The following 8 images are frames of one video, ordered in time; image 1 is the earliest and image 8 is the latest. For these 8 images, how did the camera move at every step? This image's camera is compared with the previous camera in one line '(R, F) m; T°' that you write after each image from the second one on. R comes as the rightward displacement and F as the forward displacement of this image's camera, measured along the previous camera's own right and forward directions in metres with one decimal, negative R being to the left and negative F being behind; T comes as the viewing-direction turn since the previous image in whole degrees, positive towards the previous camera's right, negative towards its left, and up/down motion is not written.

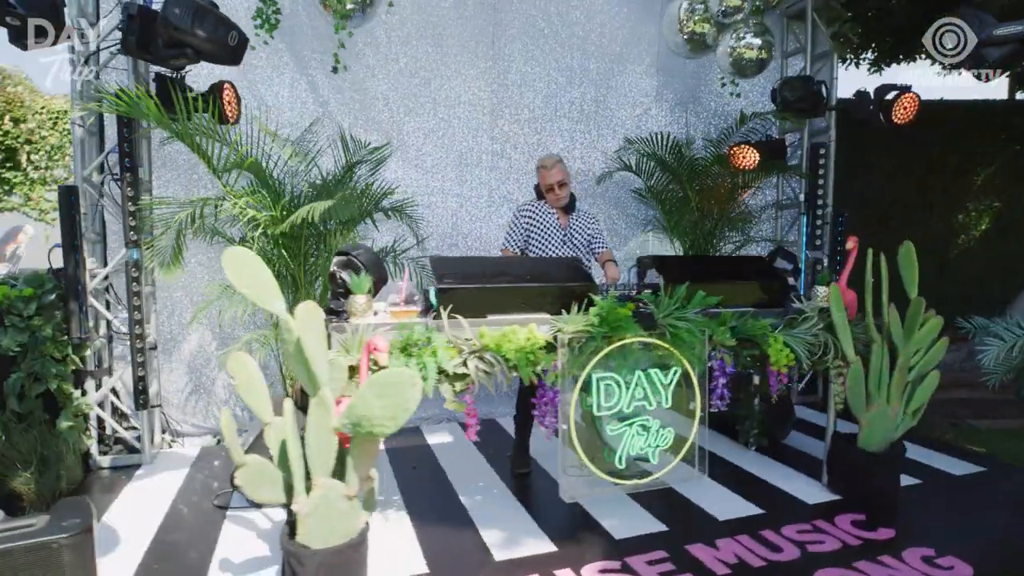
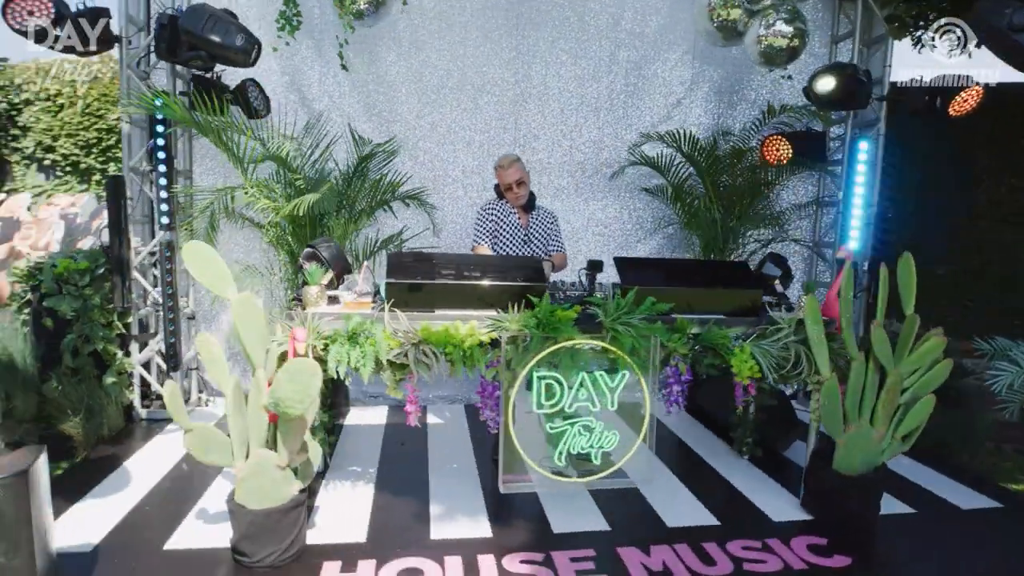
(+0.6, 0.0) m; -10°
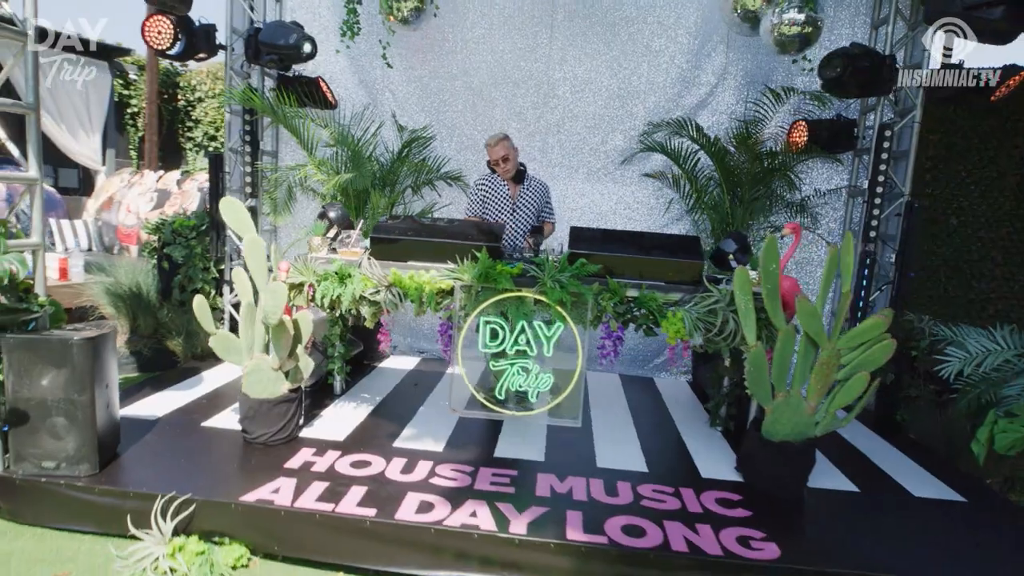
(+0.9, -0.3) m; -14°
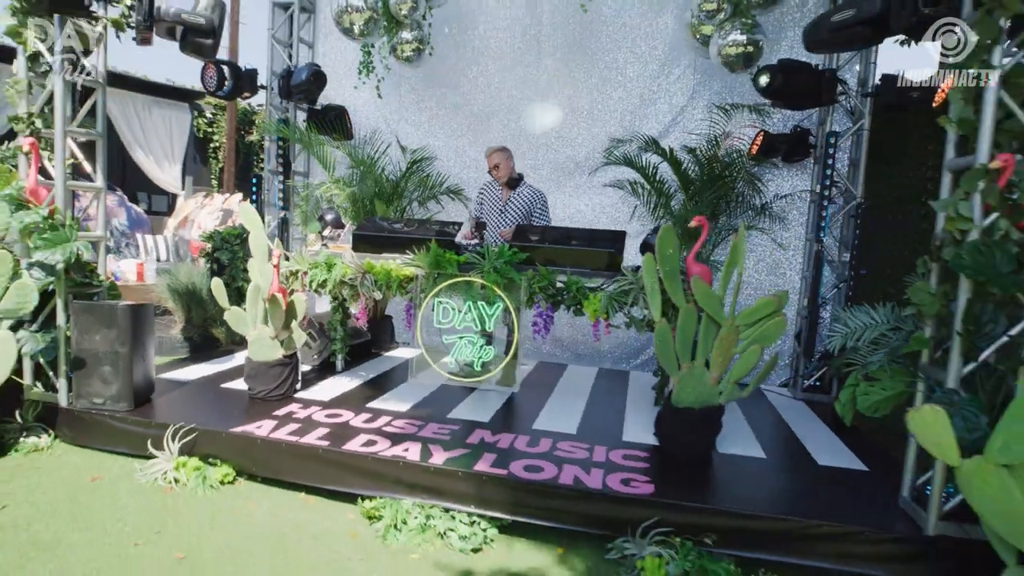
(+0.8, -0.5) m; -8°
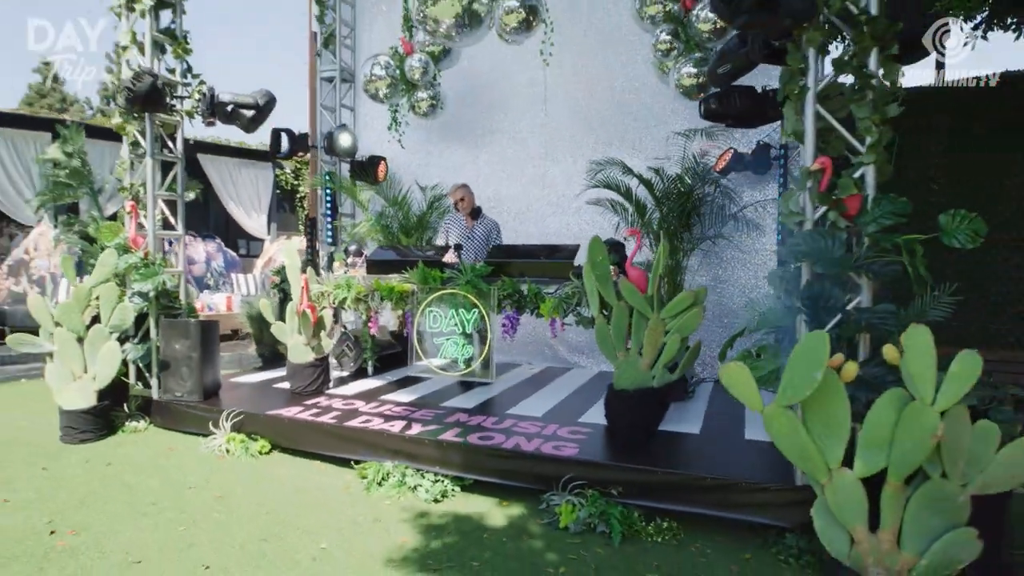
(+0.9, -0.6) m; -10°
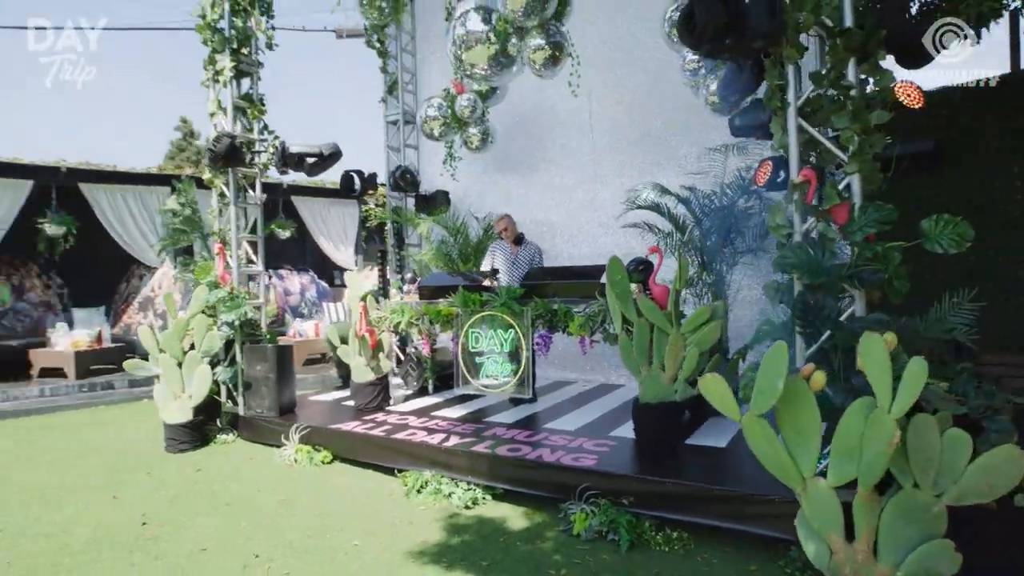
(+0.5, -0.2) m; -10°
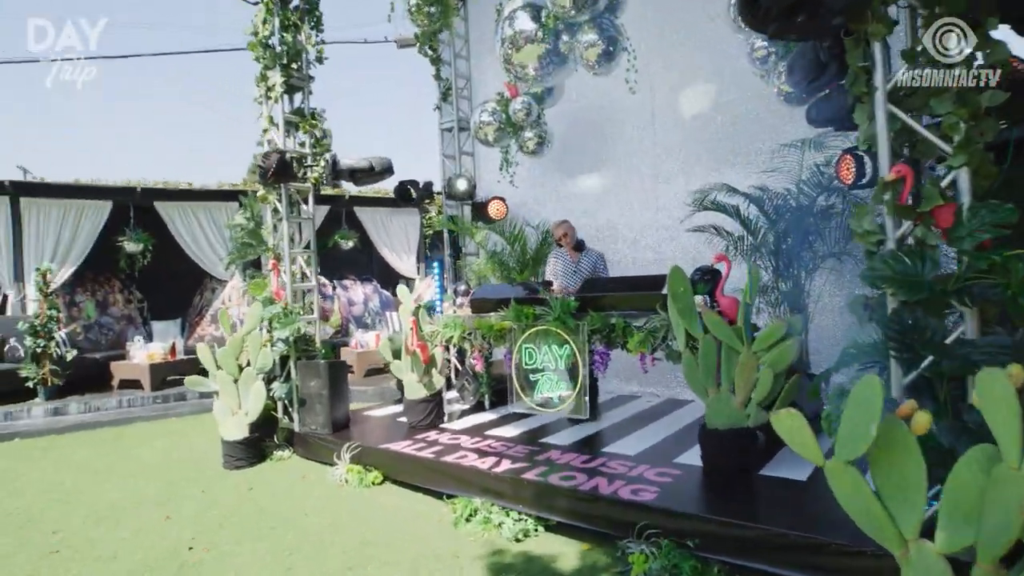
(+0.1, +0.3) m; -7°
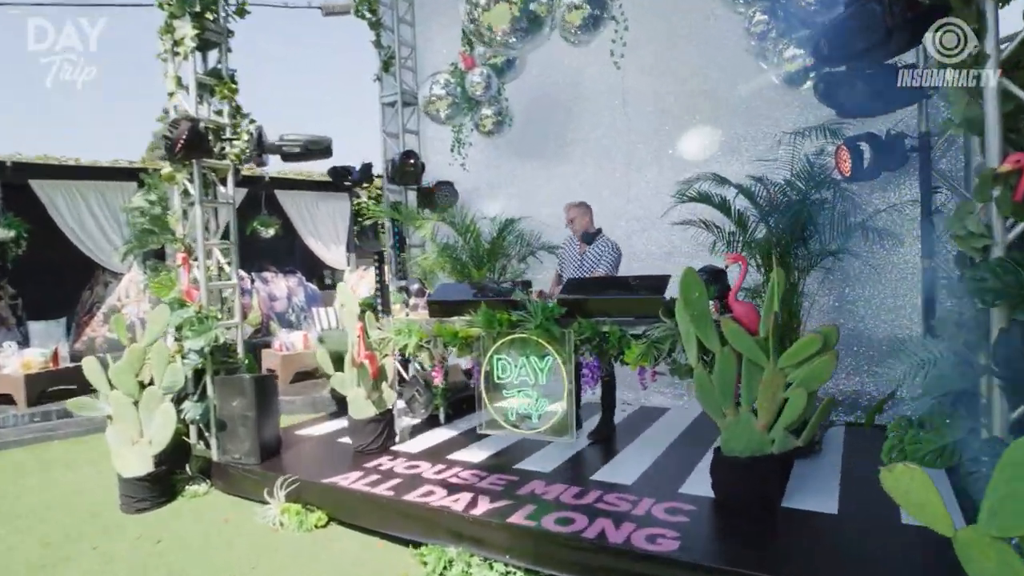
(-0.3, +0.7) m; +7°
